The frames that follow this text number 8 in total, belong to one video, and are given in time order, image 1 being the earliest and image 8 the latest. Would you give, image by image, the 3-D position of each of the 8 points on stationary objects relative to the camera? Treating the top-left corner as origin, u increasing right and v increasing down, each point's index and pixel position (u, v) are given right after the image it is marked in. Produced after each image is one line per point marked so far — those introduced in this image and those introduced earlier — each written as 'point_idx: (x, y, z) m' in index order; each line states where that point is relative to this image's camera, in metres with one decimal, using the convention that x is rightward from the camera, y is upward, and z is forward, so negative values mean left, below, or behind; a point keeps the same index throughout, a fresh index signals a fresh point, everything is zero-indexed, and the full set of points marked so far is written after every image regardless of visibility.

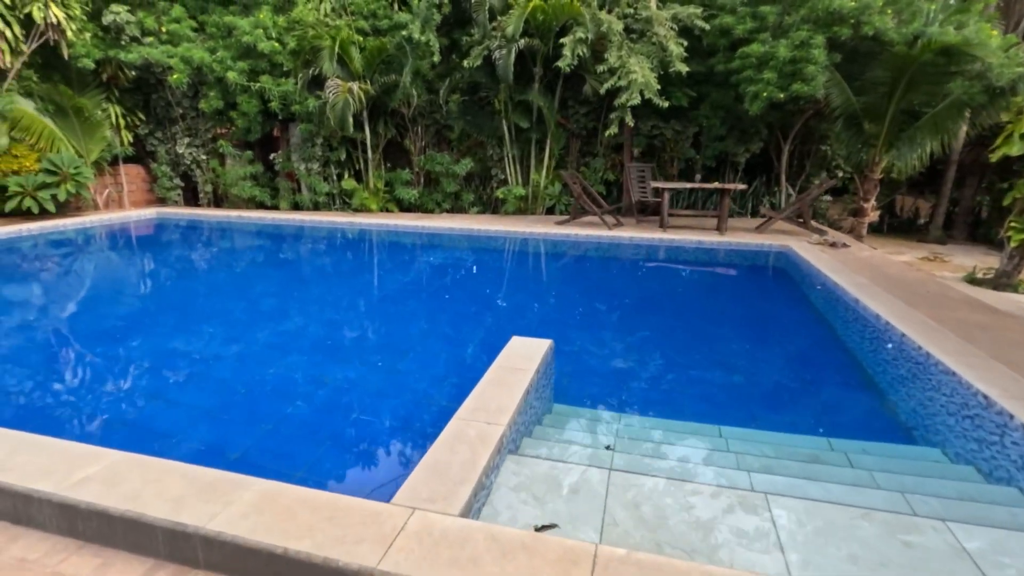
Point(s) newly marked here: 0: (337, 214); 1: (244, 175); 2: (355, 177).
0: (-2.7, +1.1, +8.4) m
1: (-4.2, +1.8, +8.3) m
2: (-2.5, +1.8, +8.6) m
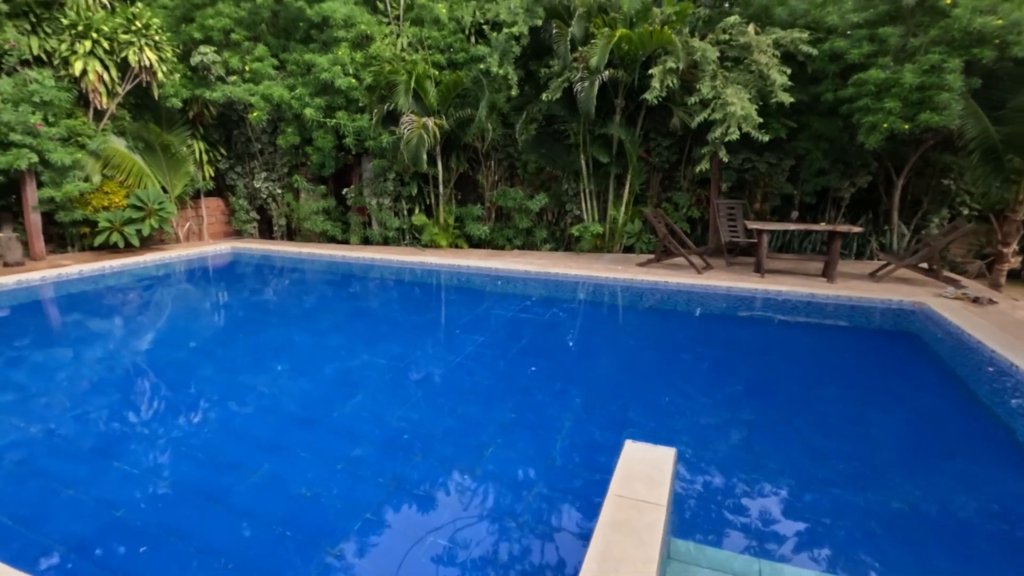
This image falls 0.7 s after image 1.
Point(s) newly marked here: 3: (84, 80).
0: (-1.6, +0.6, +8.2) m
1: (-3.0, +1.2, +8.3) m
2: (-1.4, +1.2, +8.4) m
3: (-5.3, +2.6, +6.7) m
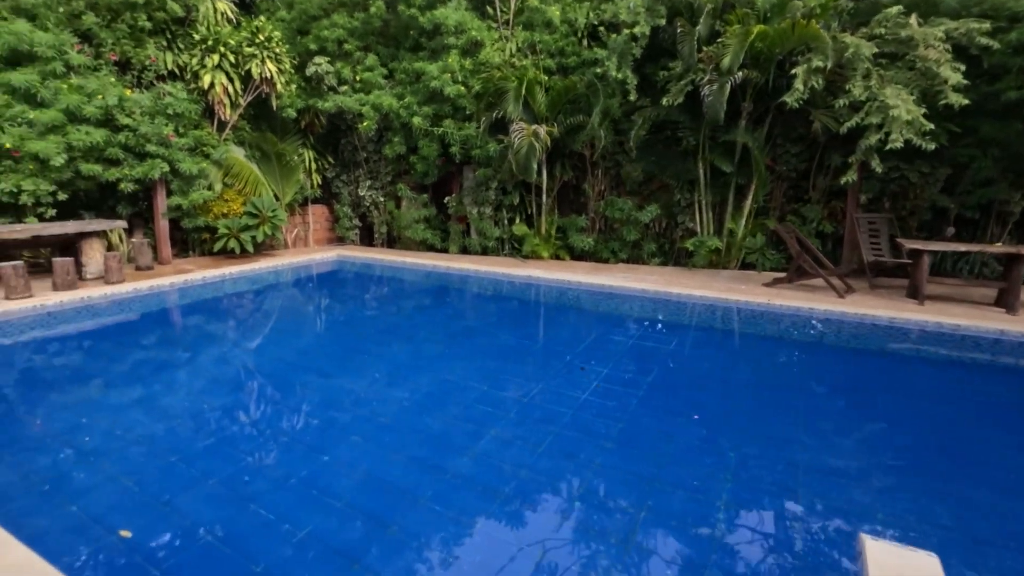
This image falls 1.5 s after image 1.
0: (0.0, +0.4, +7.9) m
1: (-1.4, +1.1, +8.3) m
2: (+0.2, +1.0, +8.1) m
3: (-3.9, +2.5, +6.9) m
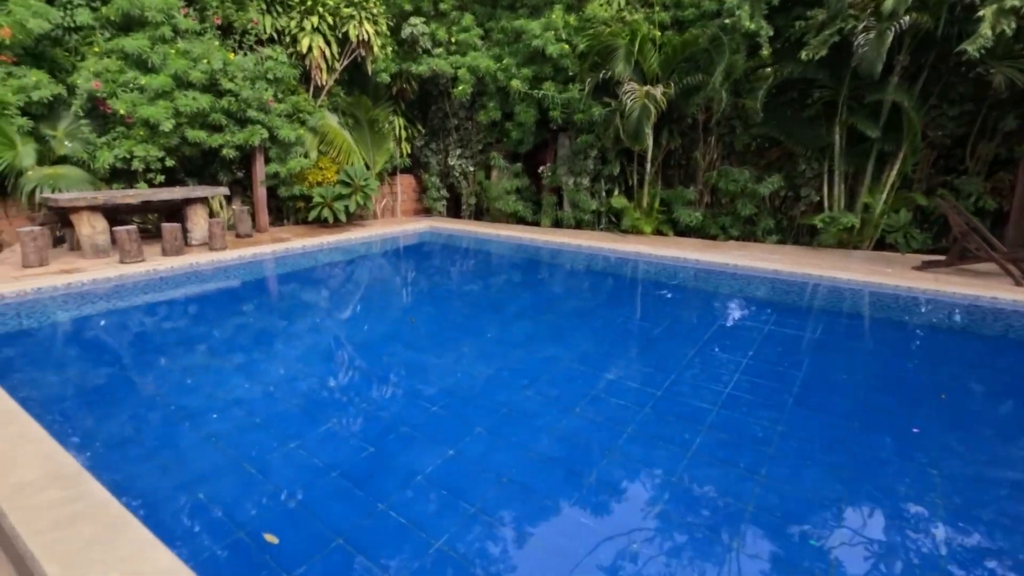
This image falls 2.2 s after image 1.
0: (+1.3, +0.7, +7.4) m
1: (0.0, +1.5, +7.9) m
2: (+1.6, +1.3, +7.6) m
3: (-2.6, +2.9, +6.8) m
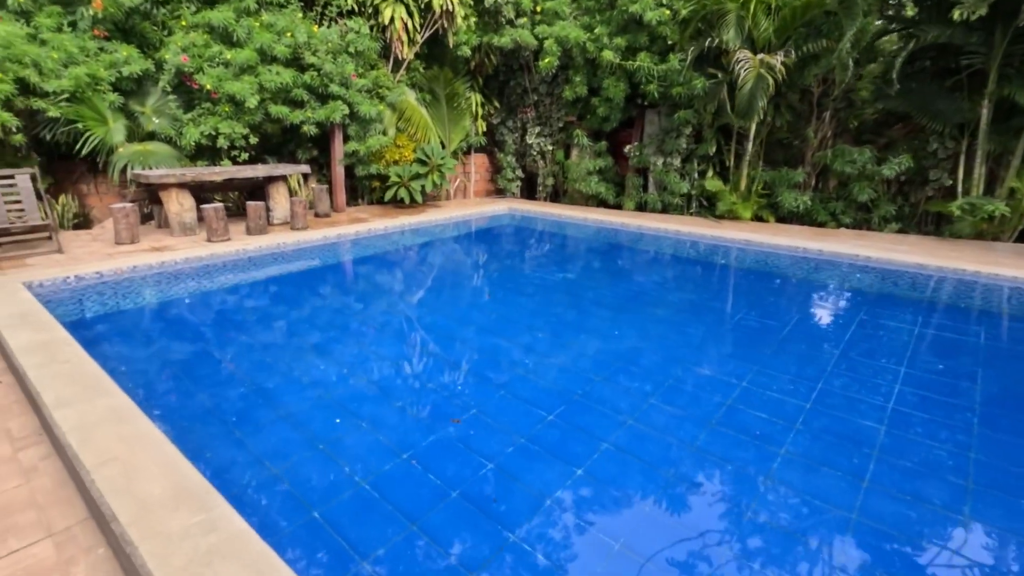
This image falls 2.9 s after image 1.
0: (+2.4, +0.9, +6.9) m
1: (+1.1, +1.6, +7.4) m
2: (+2.7, +1.5, +7.0) m
3: (-1.5, +3.2, +6.5) m
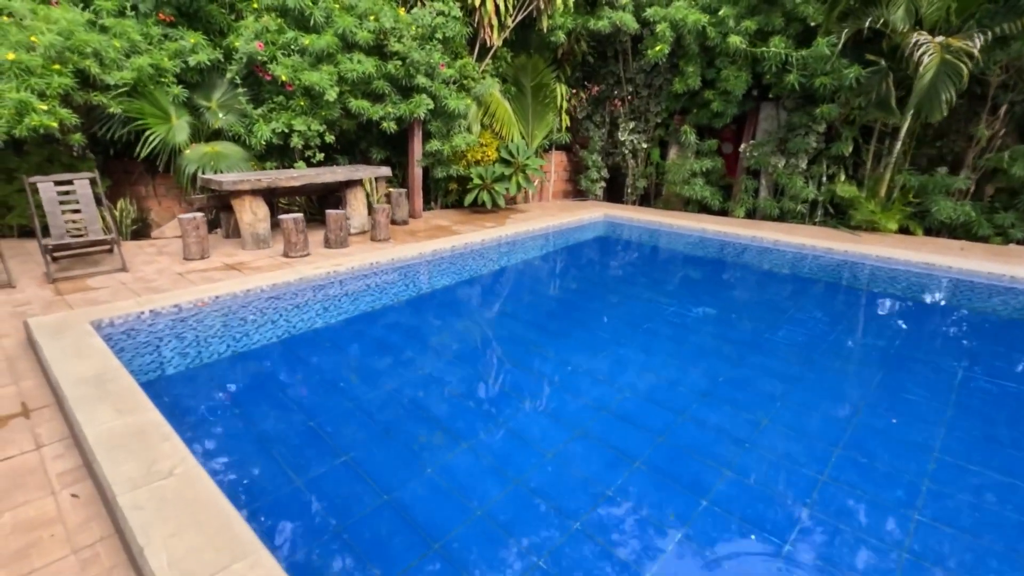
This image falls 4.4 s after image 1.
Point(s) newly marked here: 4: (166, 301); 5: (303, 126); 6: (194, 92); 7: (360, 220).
0: (+3.5, +0.6, +6.0) m
1: (+2.3, +1.4, +6.6) m
2: (+3.8, +1.2, +6.0) m
3: (-0.4, +3.0, +5.7) m
4: (-2.1, -0.1, +3.3) m
5: (-2.0, +1.5, +5.1) m
6: (-3.0, +1.9, +5.1) m
7: (-1.6, +0.7, +5.5) m
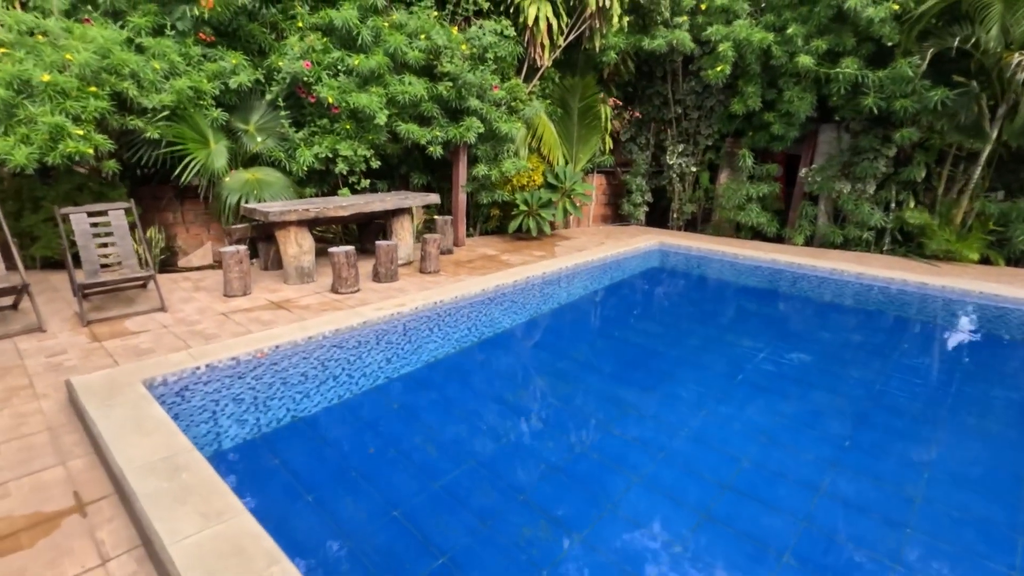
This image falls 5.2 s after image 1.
0: (+4.0, +0.3, +5.6) m
1: (+2.8, +1.1, +6.2) m
2: (+4.4, +0.9, +5.7) m
3: (+0.2, +2.6, +5.5) m
4: (-1.6, -0.4, +2.9) m
5: (-1.5, +1.2, +4.8) m
6: (-2.5, +1.5, +4.8) m
7: (-1.0, +0.4, +5.1) m
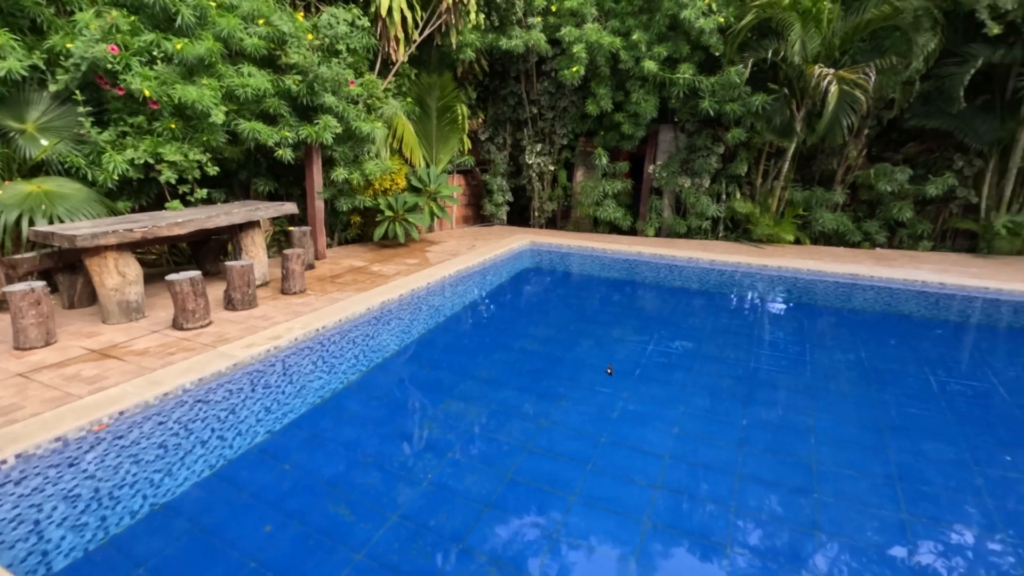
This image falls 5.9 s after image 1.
0: (+2.6, +0.5, +6.3) m
1: (+1.2, +1.2, +6.6) m
2: (+2.8, +1.1, +6.5) m
3: (-1.2, +2.5, +5.1) m
4: (-1.9, -0.6, +2.2) m
5: (-2.5, +1.0, +4.0) m
6: (-3.5, +1.2, +3.6) m
7: (-2.1, +0.2, +4.4) m
